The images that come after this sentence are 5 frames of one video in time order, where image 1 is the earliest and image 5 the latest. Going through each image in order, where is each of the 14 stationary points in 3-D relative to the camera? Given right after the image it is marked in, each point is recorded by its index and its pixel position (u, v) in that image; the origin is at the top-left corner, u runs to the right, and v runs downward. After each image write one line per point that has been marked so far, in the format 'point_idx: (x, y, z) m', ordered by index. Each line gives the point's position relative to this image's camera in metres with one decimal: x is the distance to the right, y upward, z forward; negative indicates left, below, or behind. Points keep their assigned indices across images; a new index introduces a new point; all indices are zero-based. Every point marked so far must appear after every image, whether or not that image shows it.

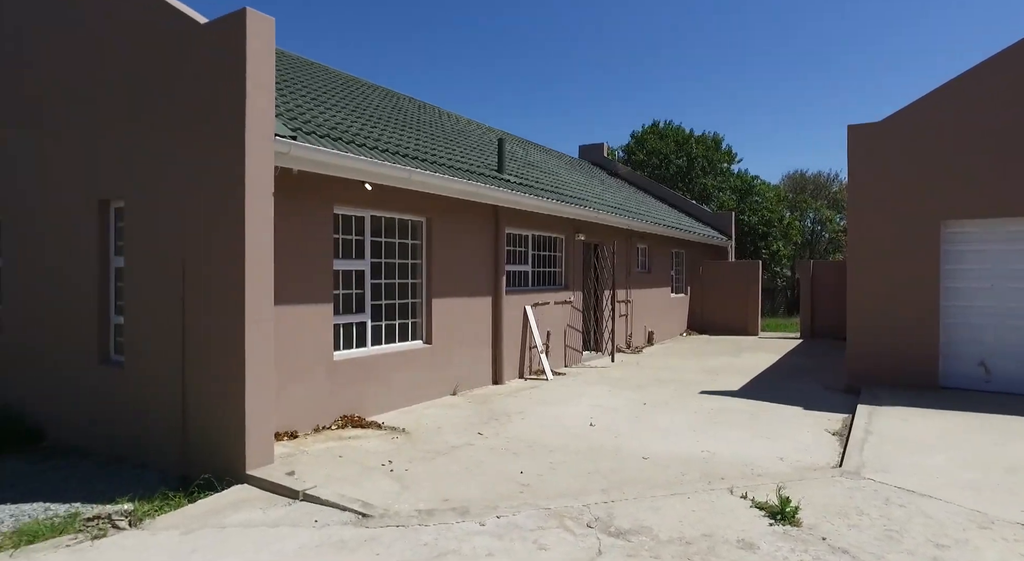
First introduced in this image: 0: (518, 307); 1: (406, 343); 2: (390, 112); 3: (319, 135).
0: (+0.1, -0.4, +8.9) m
1: (-1.2, -0.7, +7.2) m
2: (-1.8, +2.5, +9.4) m
3: (-1.8, +1.4, +5.9) m
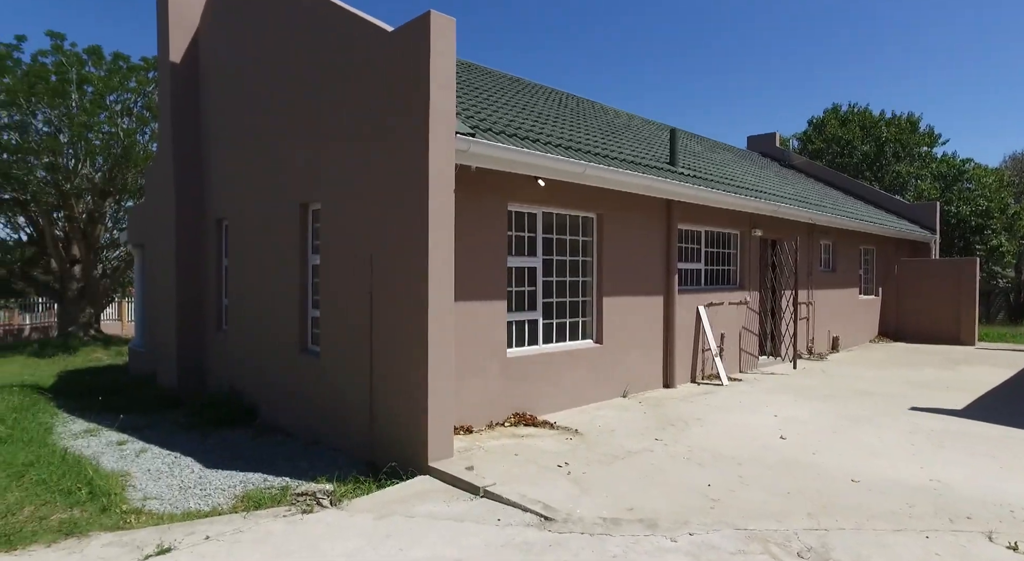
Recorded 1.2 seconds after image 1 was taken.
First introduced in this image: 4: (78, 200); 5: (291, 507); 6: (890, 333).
0: (+2.4, -0.3, +8.5) m
1: (+0.7, -0.7, +7.0) m
2: (+0.7, +2.5, +9.3) m
3: (-0.2, +1.4, +5.9) m
4: (-13.2, +2.4, +19.3) m
5: (-1.6, -1.6, +4.5) m
6: (+9.1, -1.3, +15.3) m
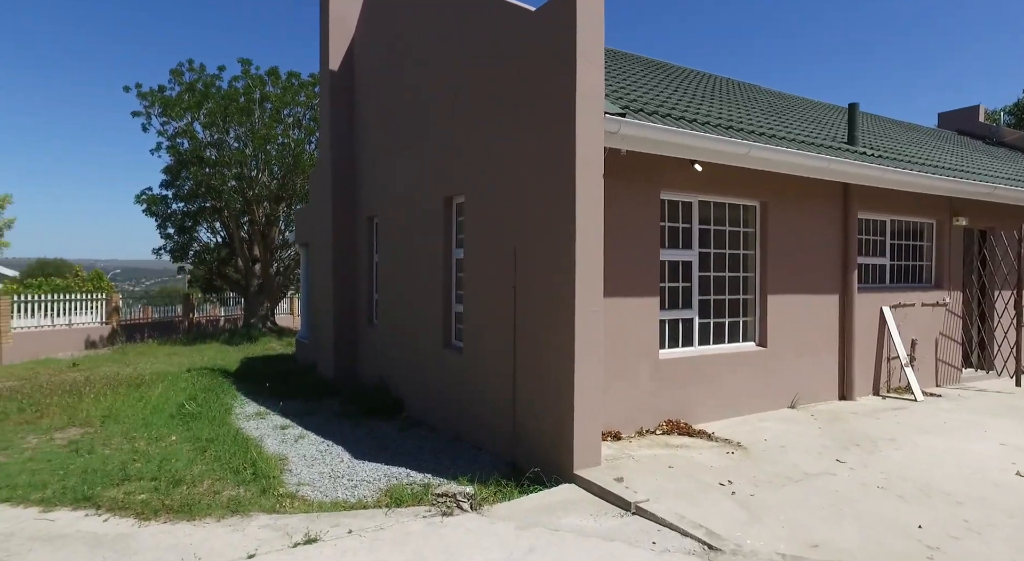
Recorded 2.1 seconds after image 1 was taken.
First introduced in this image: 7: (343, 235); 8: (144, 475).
0: (+4.2, -0.3, +7.3) m
1: (+2.2, -0.6, +6.3) m
2: (+2.7, +2.6, +8.5) m
3: (+1.2, +1.4, +5.4) m
4: (-8.6, +2.5, +21.3) m
5: (-0.6, -1.6, +4.3) m
6: (+12.3, -1.3, +12.5) m
7: (-2.7, +0.7, +10.2) m
8: (-3.3, -1.7, +5.6) m
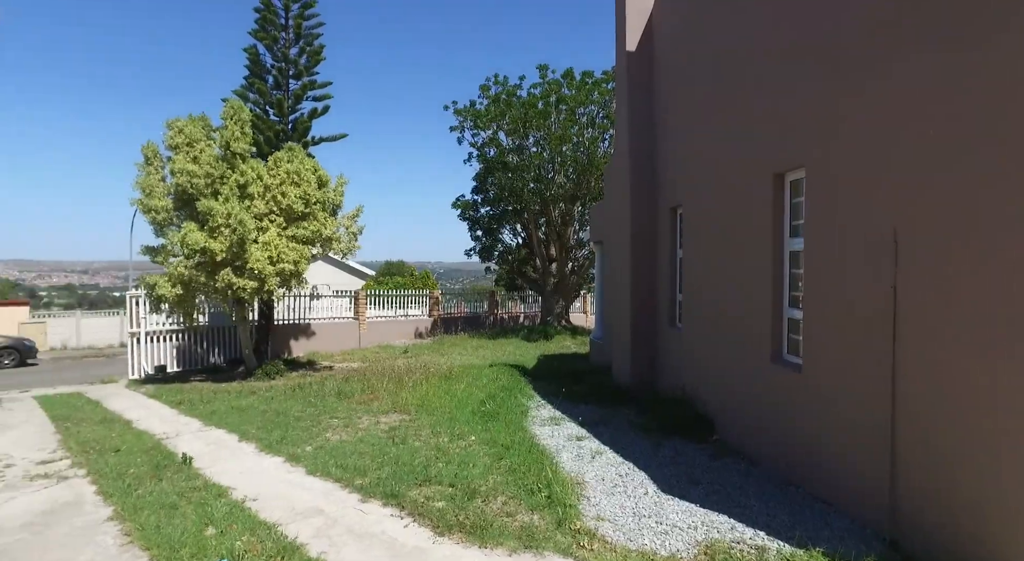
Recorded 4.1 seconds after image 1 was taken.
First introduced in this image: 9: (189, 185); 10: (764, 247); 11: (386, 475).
0: (+6.9, -0.3, +3.7) m
1: (+4.7, -0.6, +3.6) m
2: (+6.1, +2.6, +5.4) m
3: (+3.3, +1.5, +3.3) m
4: (+1.5, +2.6, +21.9) m
5: (+1.3, -1.5, +3.0) m
6: (+16.4, -1.4, +4.9) m
7: (+1.9, +0.8, +9.3) m
8: (-0.6, -1.7, +5.4) m
9: (-7.2, +2.1, +14.0) m
10: (+2.2, +0.3, +5.6) m
11: (-1.1, -1.8, +5.7) m
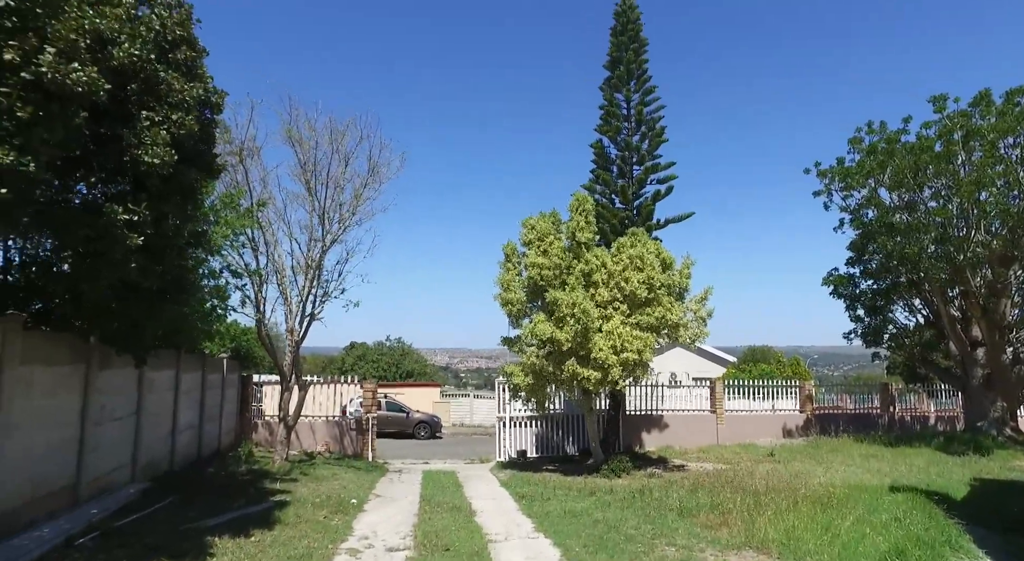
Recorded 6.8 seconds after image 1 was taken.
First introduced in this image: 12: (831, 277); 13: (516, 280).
0: (+7.1, -0.2, -1.8) m
1: (+5.2, -0.6, -0.8) m
2: (+7.4, +2.4, +0.4) m
3: (+3.9, +1.4, -0.1) m
4: (+12.1, +0.2, +16.7) m
5: (+2.0, -1.7, +0.4) m
6: (+15.8, -0.7, -6.0) m
7: (+5.8, -0.1, +5.6) m
8: (+1.6, -2.2, +3.3) m
9: (+0.6, +0.1, +14.6) m
10: (+4.2, -0.1, +2.3) m
11: (+1.3, -2.4, +3.8) m
12: (+9.9, +0.1, +19.6) m
13: (+0.1, 0.0, +15.1) m
